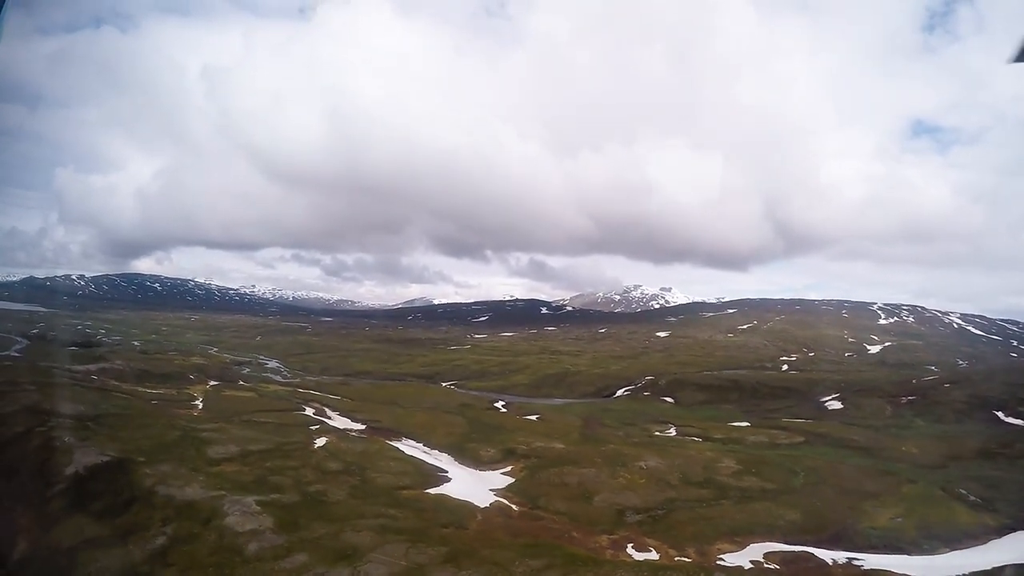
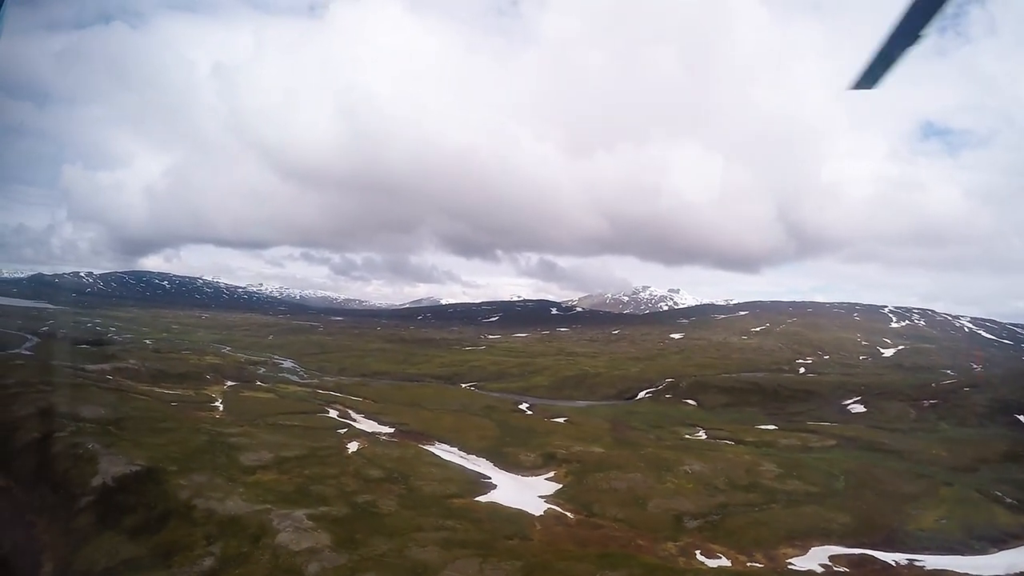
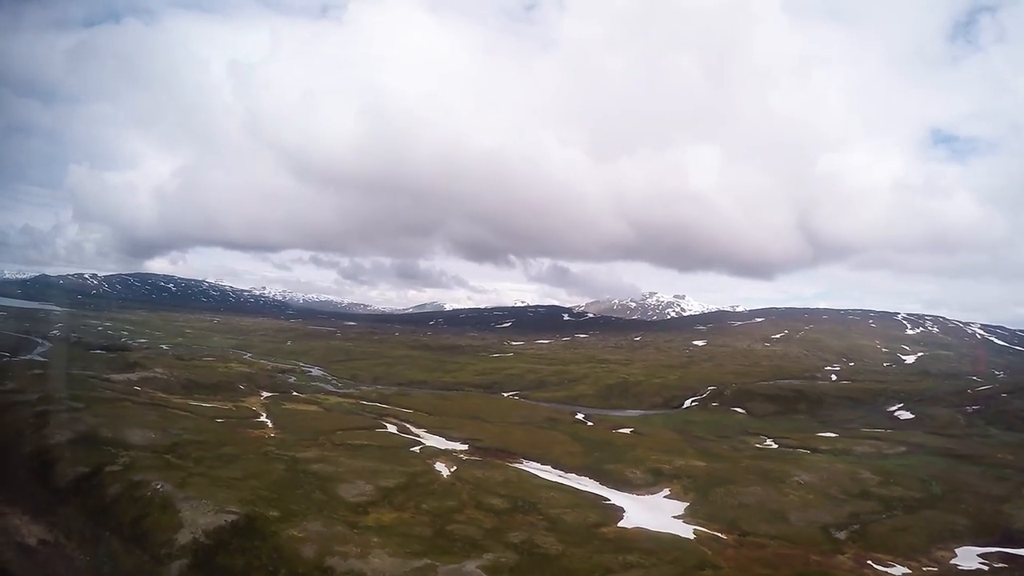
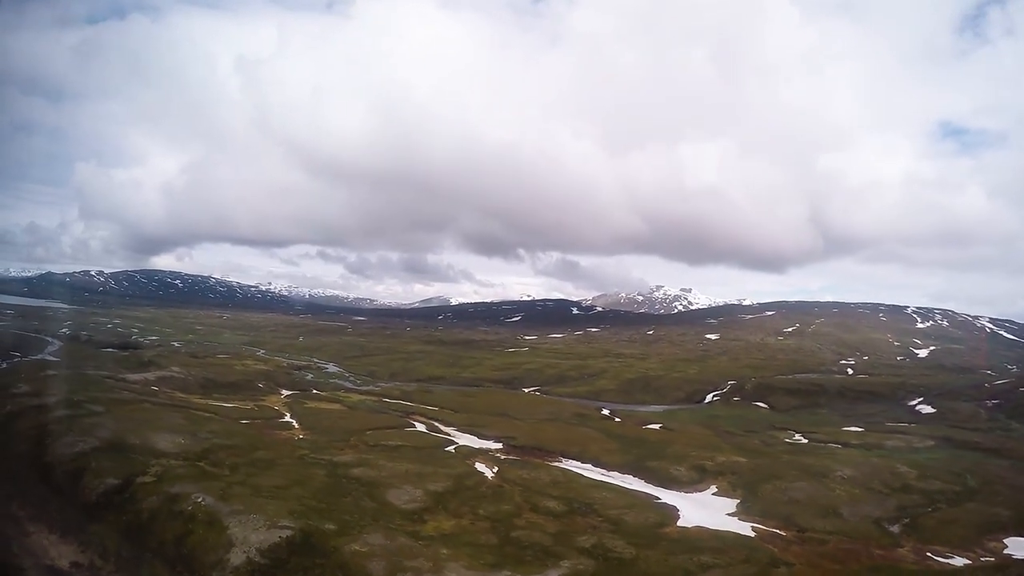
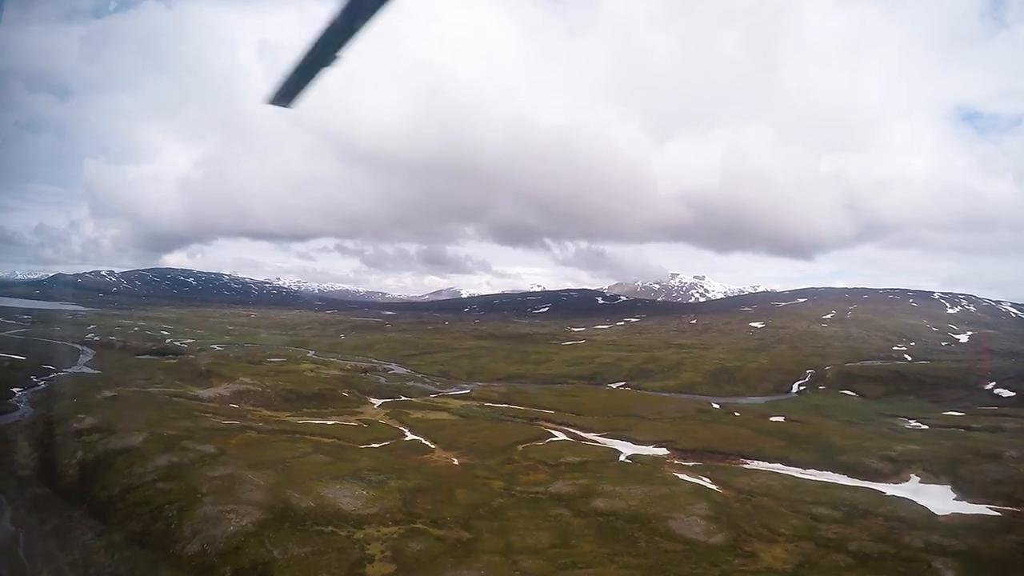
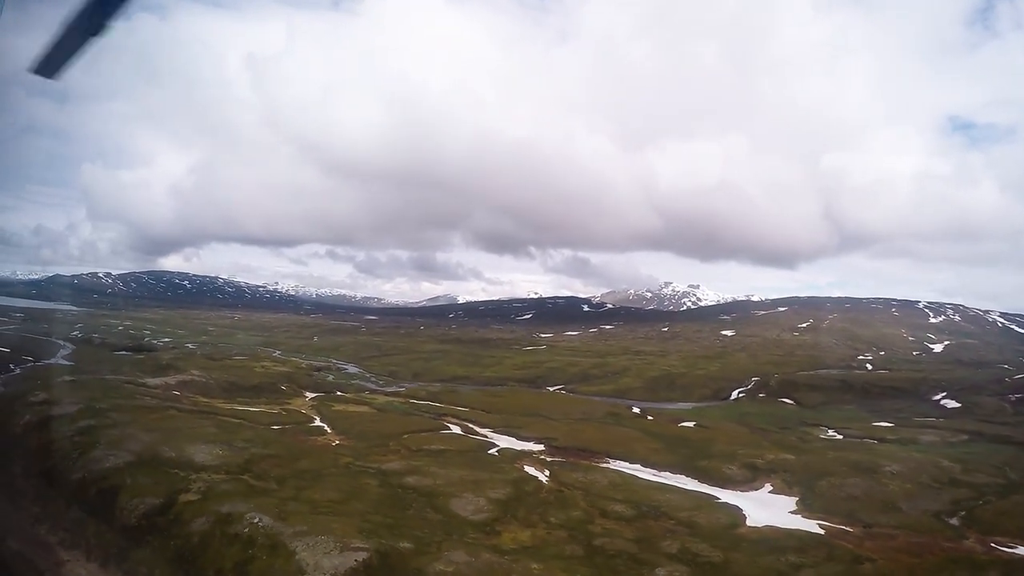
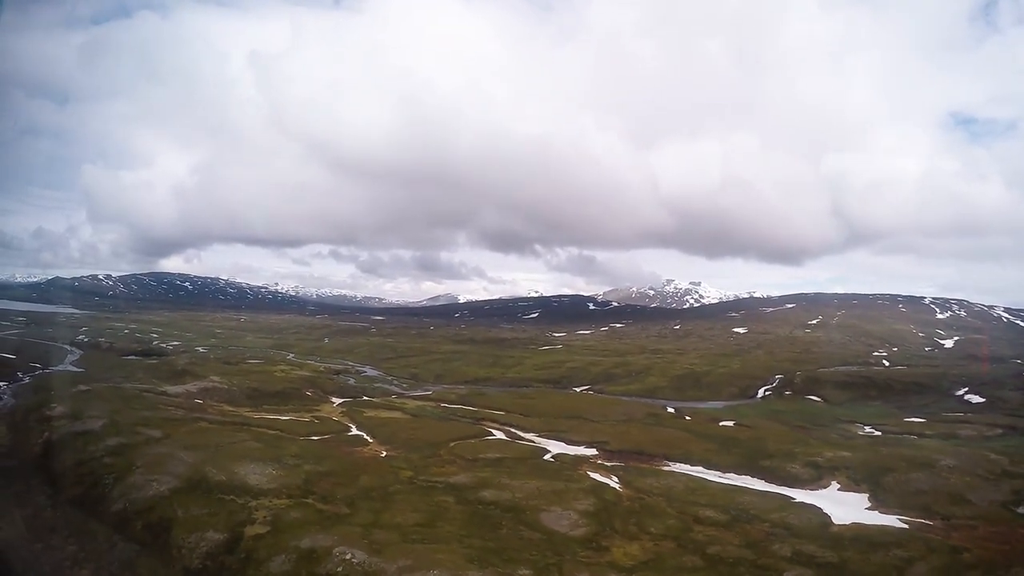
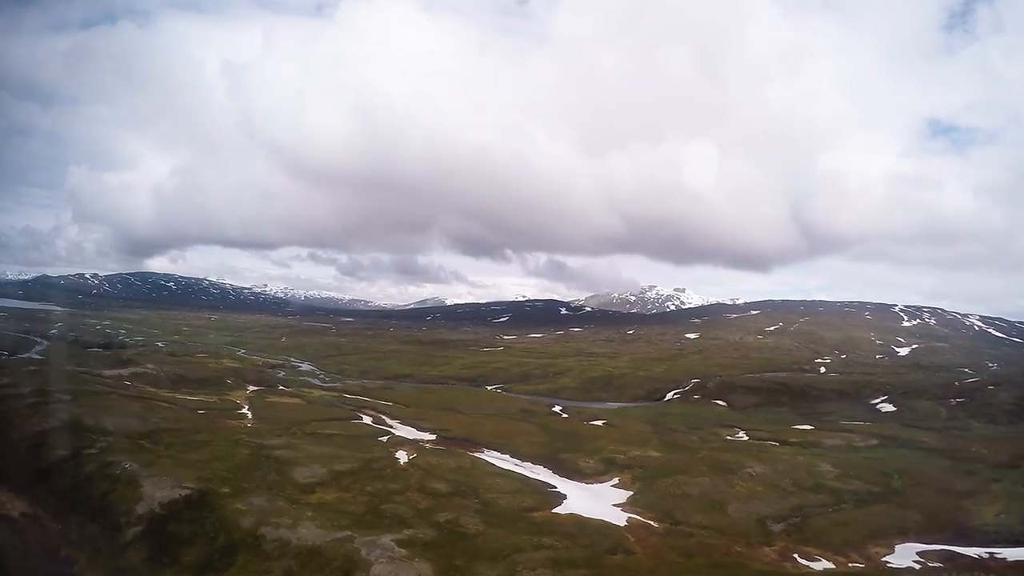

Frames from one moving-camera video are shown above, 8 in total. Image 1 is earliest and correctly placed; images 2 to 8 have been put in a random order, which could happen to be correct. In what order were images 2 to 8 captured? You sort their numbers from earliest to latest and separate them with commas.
2, 8, 3, 4, 6, 7, 5
